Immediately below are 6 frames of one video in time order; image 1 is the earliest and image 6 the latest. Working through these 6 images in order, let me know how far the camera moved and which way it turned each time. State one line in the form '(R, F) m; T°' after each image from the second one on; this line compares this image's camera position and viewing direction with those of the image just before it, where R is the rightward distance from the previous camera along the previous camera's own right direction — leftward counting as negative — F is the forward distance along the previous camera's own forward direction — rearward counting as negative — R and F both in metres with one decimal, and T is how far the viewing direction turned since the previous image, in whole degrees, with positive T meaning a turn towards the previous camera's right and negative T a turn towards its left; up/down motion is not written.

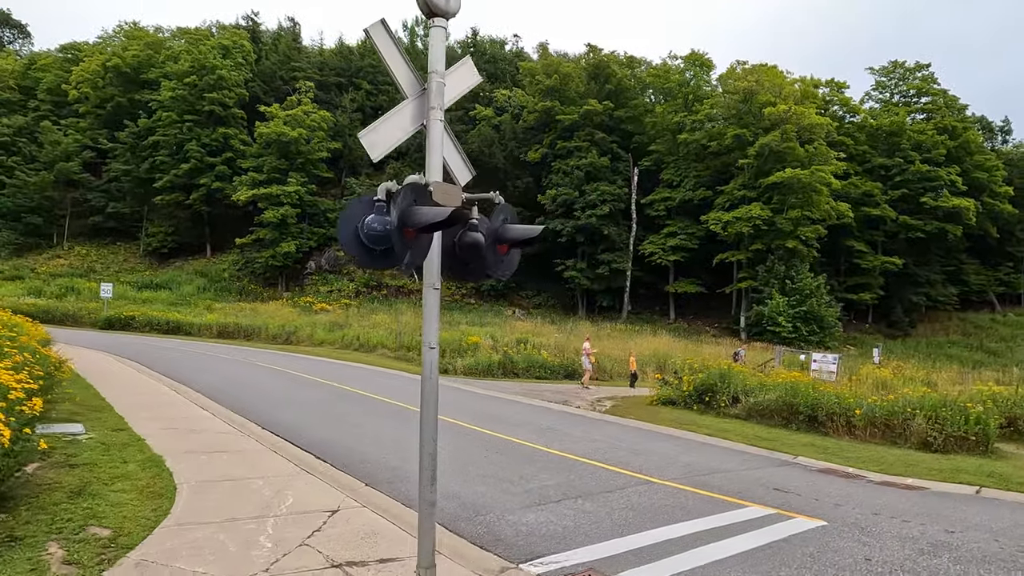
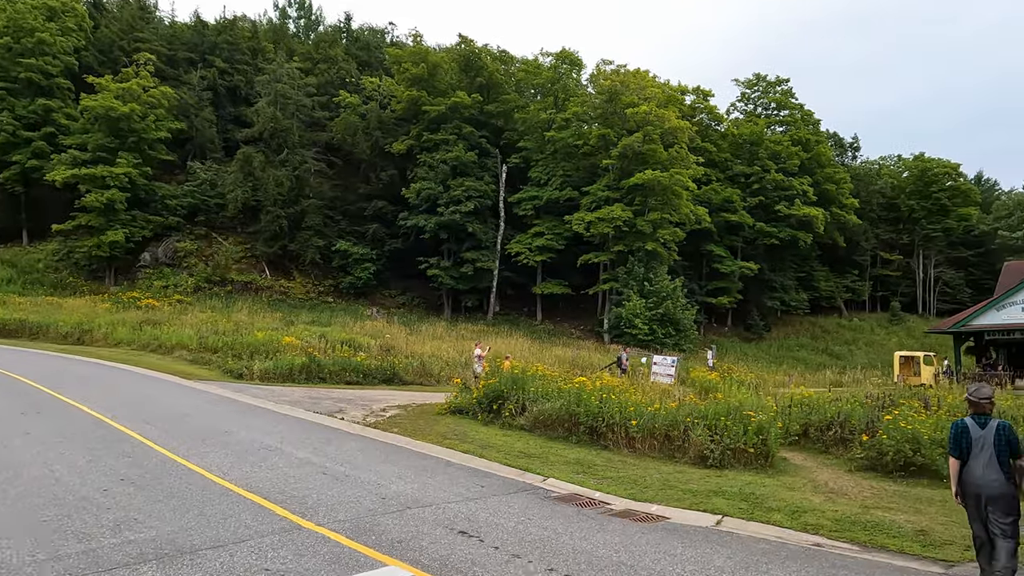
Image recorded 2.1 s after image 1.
(+2.3, +1.6) m; +9°
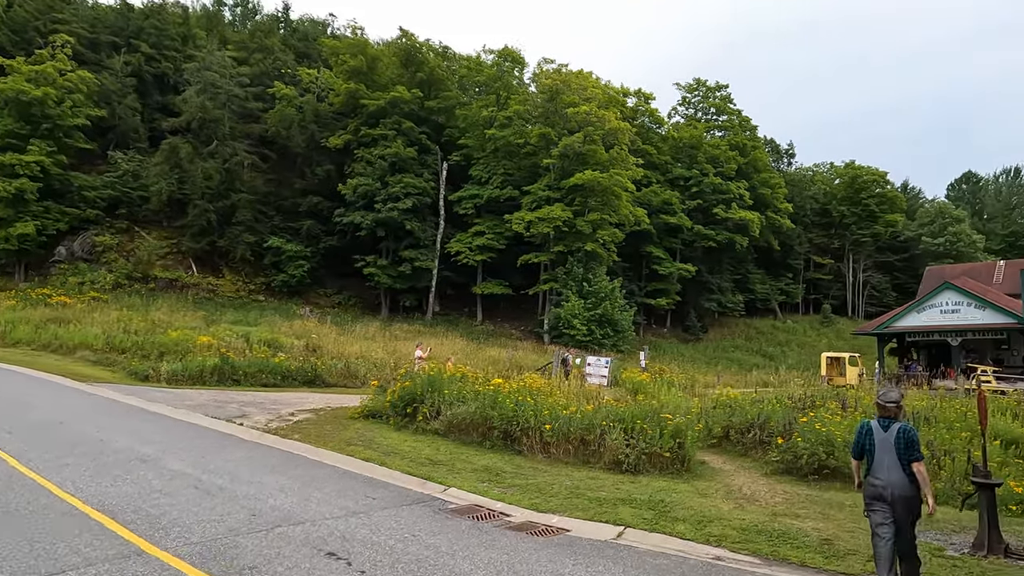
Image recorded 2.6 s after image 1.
(+0.5, +0.5) m; +4°
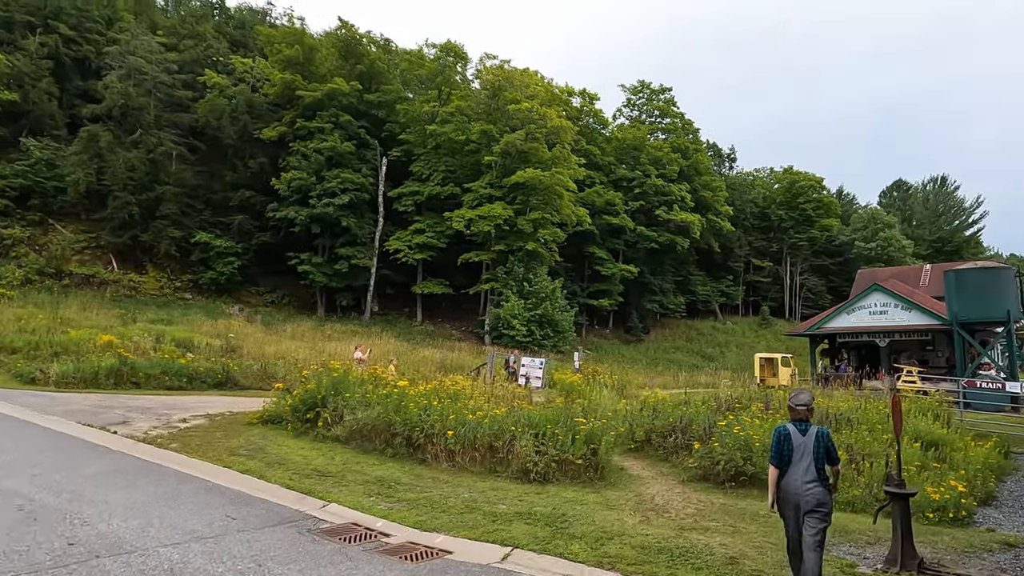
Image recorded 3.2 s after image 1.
(+0.6, +0.6) m; +4°
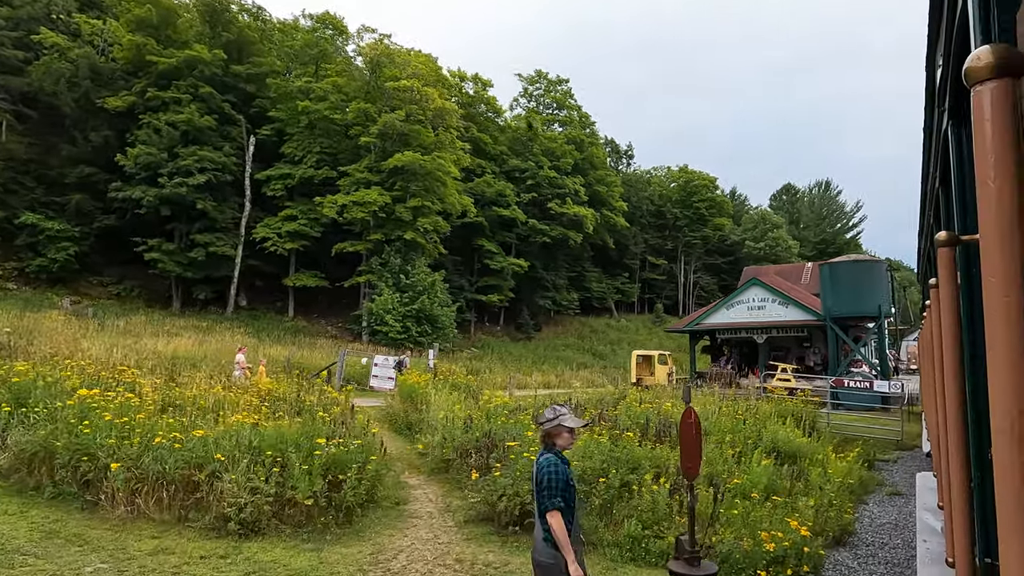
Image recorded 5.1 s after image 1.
(+1.7, +2.1) m; +7°
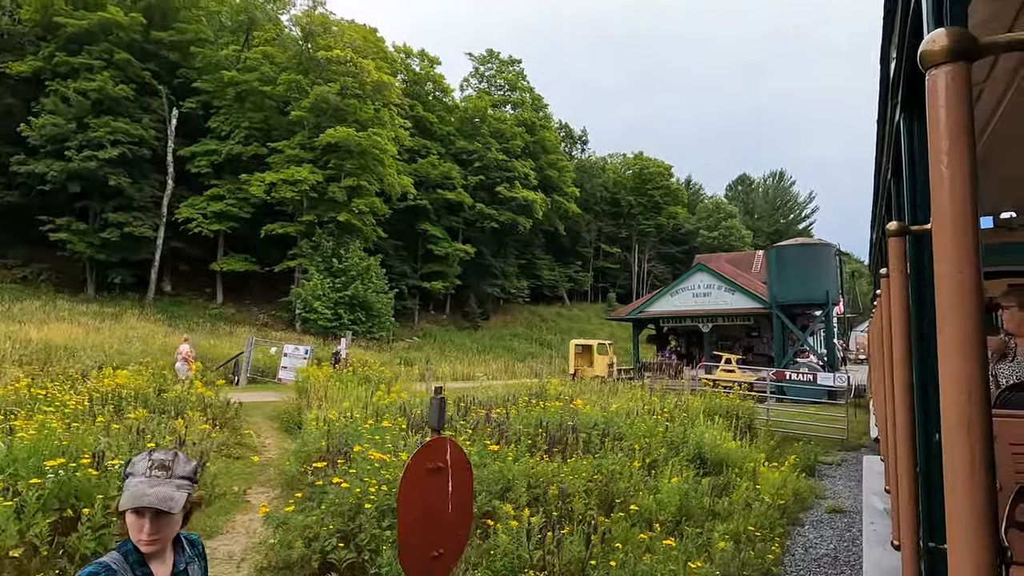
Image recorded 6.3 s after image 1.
(+0.9, +1.5) m; +3°
